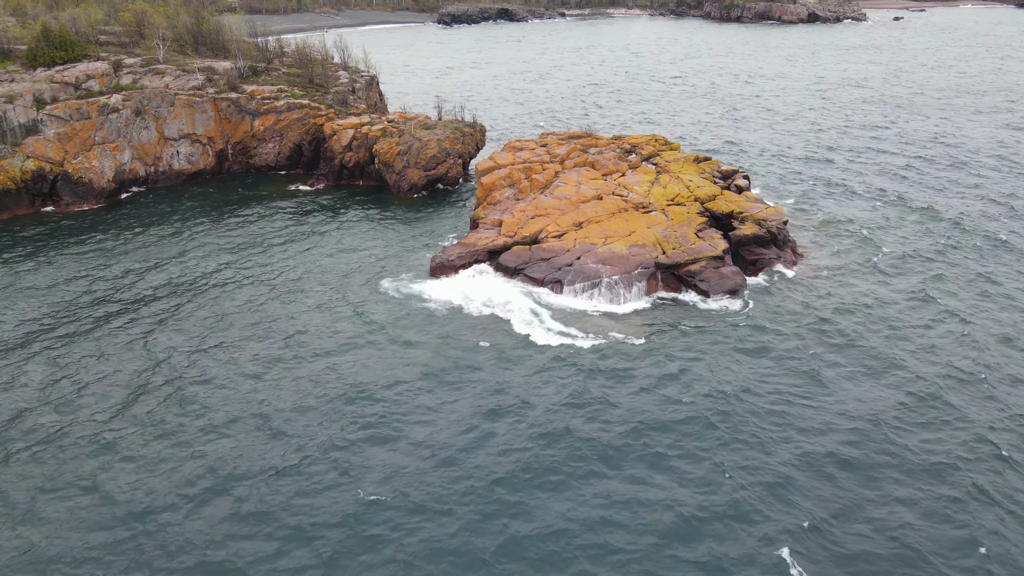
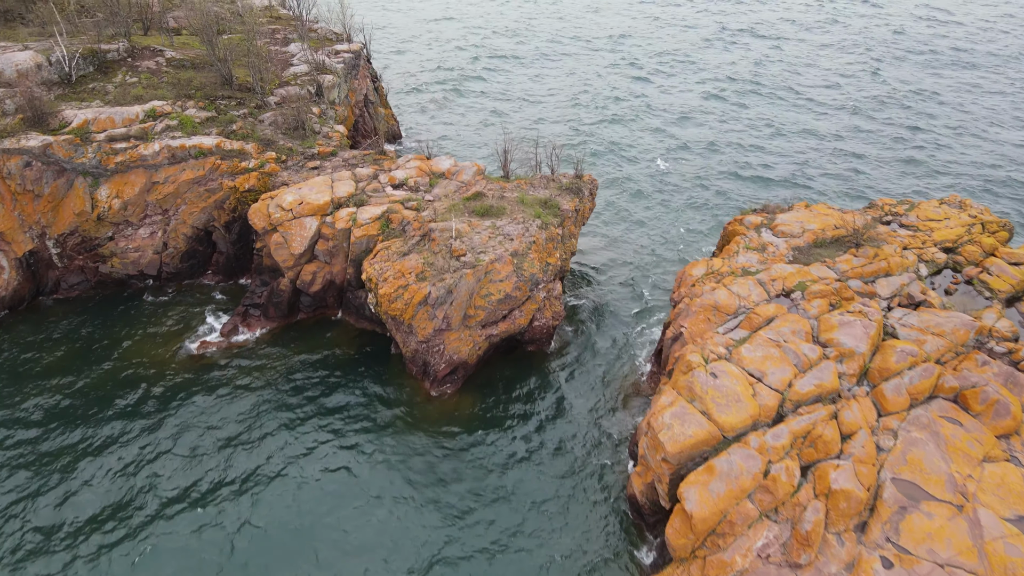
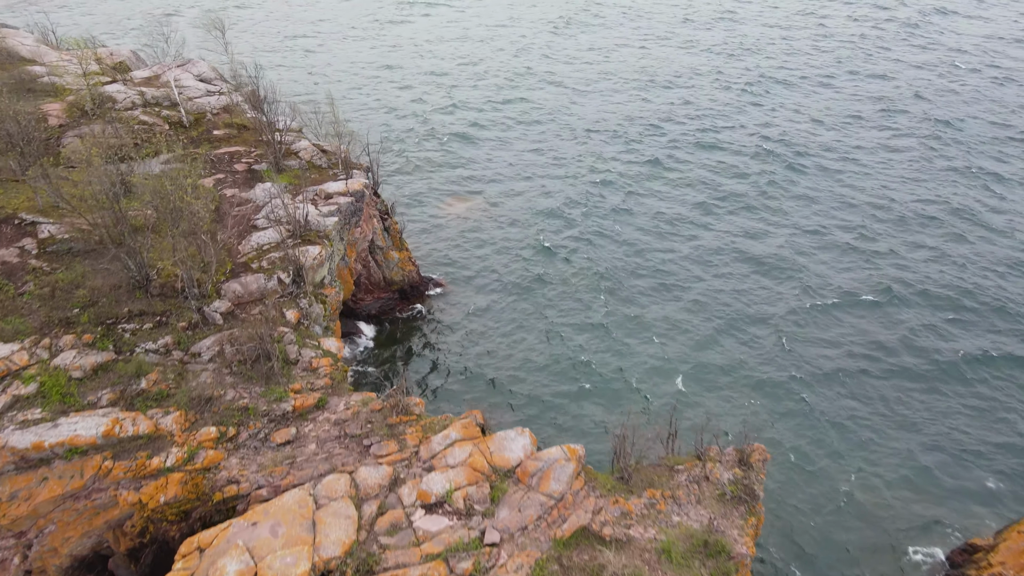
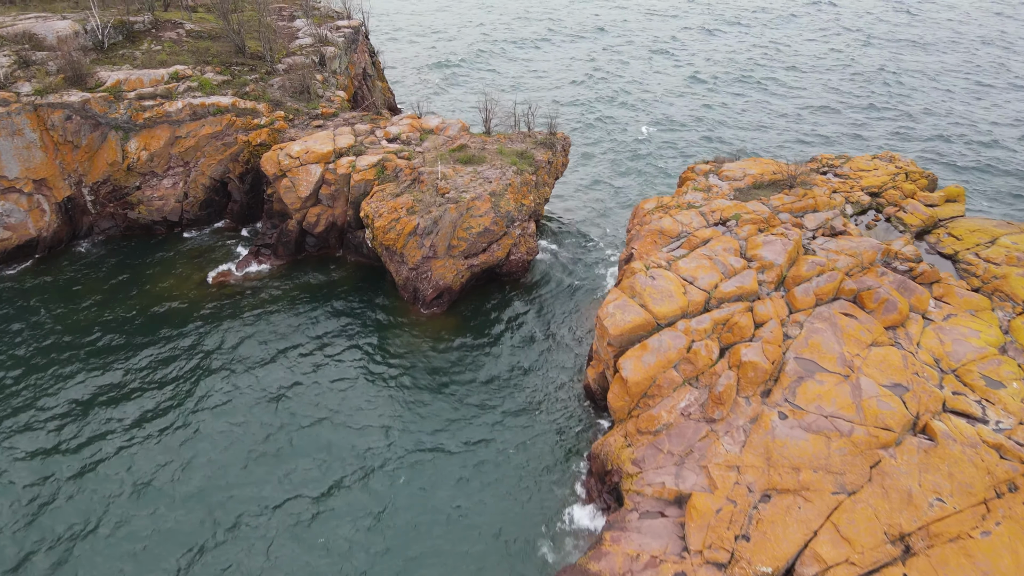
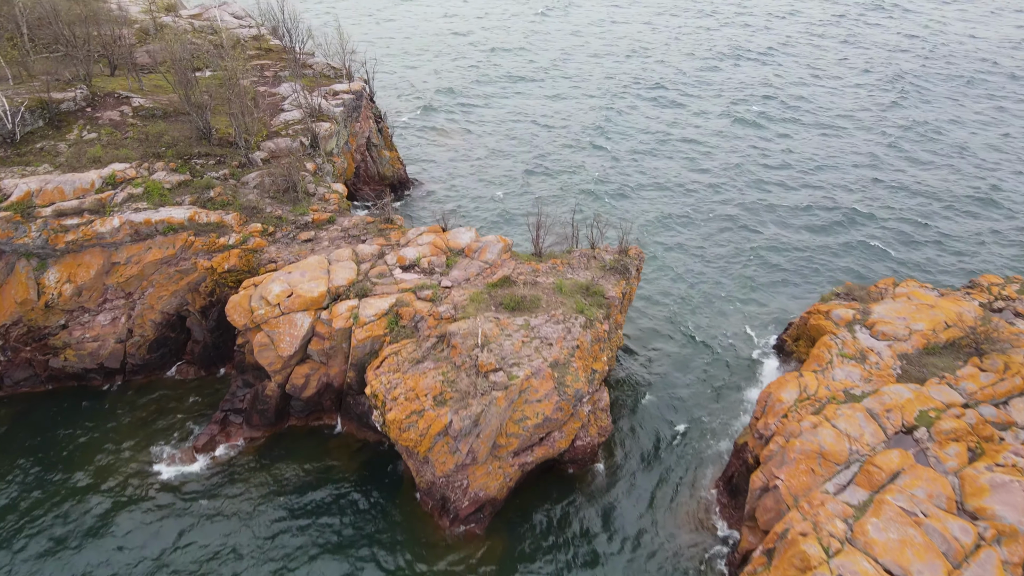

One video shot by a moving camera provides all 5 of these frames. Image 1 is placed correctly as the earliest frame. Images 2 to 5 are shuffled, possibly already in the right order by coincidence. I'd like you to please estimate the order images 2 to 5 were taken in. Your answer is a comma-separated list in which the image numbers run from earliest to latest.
4, 2, 5, 3
